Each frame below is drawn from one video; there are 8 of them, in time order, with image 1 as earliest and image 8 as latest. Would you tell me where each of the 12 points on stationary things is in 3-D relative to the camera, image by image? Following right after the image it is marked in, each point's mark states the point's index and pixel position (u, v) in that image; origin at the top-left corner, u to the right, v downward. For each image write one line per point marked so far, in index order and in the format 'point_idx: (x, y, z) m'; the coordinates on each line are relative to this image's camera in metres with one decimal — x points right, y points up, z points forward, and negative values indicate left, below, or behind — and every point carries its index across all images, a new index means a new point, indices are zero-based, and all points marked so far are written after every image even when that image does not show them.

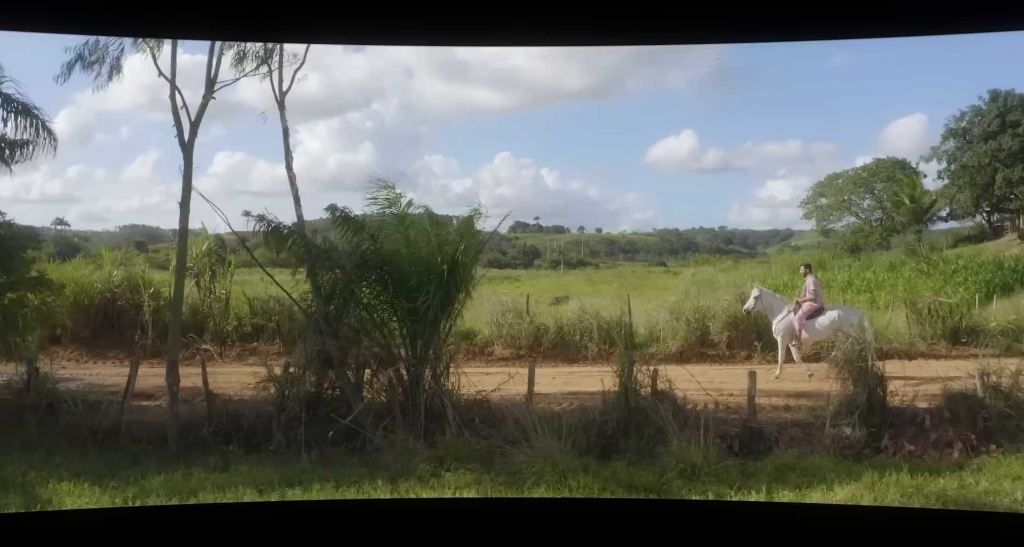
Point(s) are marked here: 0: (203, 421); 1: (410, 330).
0: (-1.8, -0.9, +4.7) m
1: (-0.6, -0.3, +4.6) m
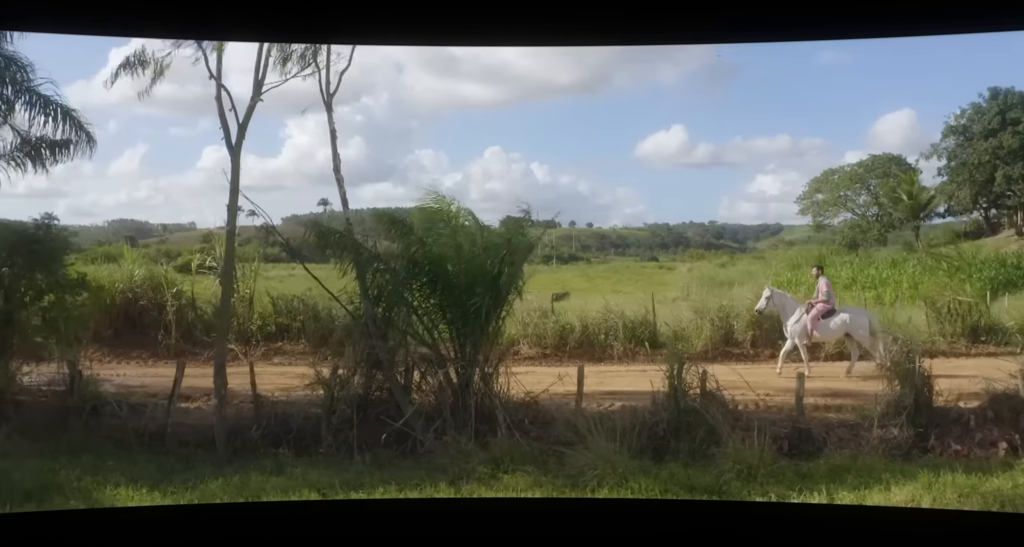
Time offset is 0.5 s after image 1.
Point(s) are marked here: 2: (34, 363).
0: (-1.5, -0.9, +4.7) m
1: (-0.3, -0.3, +4.6) m
2: (-2.8, -0.5, +4.7) m
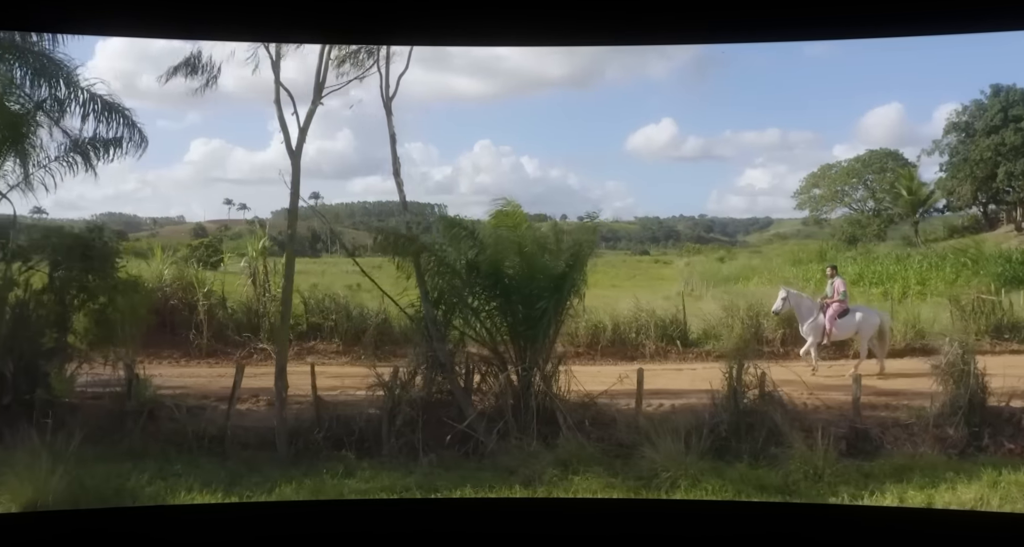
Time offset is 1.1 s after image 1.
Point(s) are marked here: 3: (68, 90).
0: (-1.1, -0.9, +4.7) m
1: (0.0, -0.3, +4.7) m
2: (-2.5, -0.5, +4.7) m
3: (-2.7, +1.1, +4.9) m
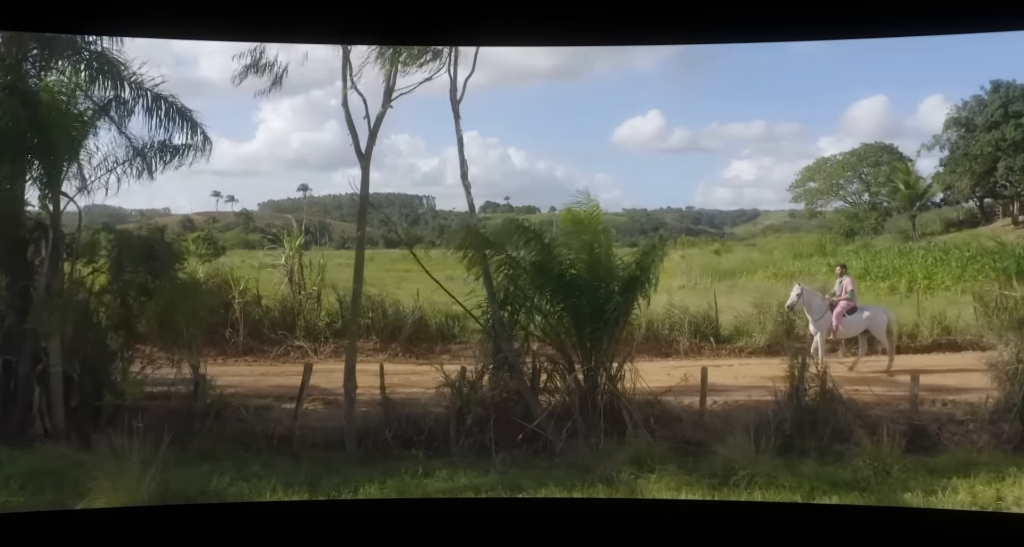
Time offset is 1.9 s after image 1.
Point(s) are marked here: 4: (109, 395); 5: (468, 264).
0: (-0.8, -0.9, +4.7) m
1: (+0.4, -0.4, +4.7) m
2: (-2.1, -0.5, +4.7) m
3: (-2.3, +1.1, +4.9) m
4: (-2.3, -0.7, +4.7) m
5: (-0.3, 0.0, +4.9) m
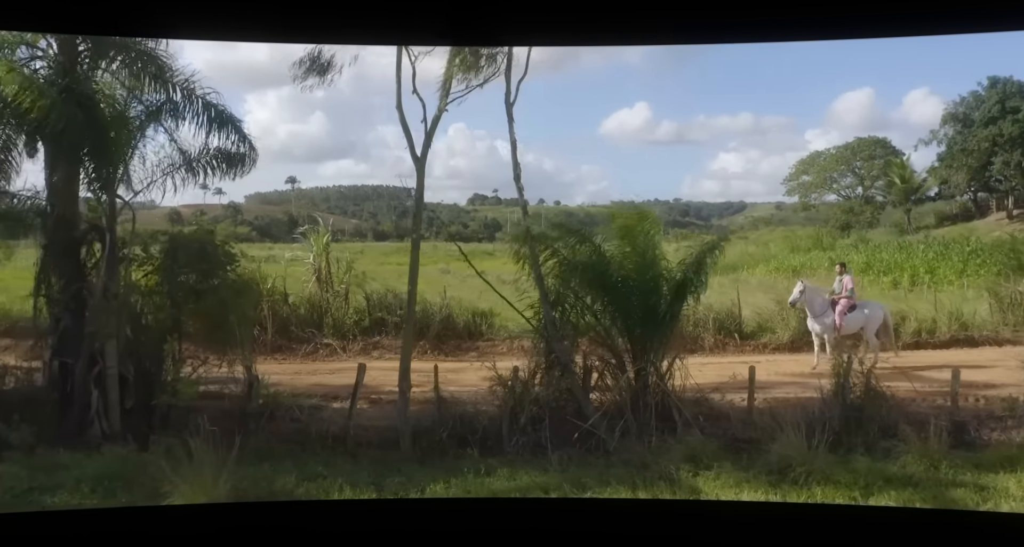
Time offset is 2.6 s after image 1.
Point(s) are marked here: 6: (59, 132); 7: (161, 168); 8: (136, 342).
0: (-0.4, -0.9, +4.8) m
1: (+0.7, -0.4, +4.8) m
2: (-1.8, -0.5, +4.8) m
3: (-2.0, +1.1, +4.9) m
4: (-2.0, -0.7, +4.7) m
5: (0.0, 0.0, +4.9) m
6: (-2.6, +0.8, +4.6) m
7: (-2.1, +0.6, +4.8) m
8: (-2.2, -0.4, +4.8) m
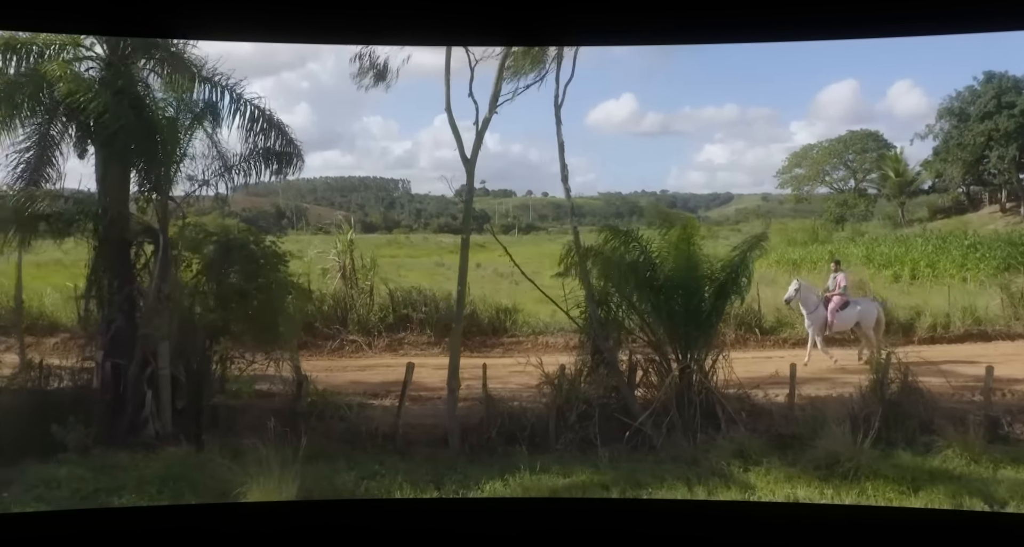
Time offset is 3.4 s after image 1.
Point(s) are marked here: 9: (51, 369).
0: (-0.2, -0.9, +4.9) m
1: (+1.0, -0.4, +4.9) m
2: (-1.5, -0.5, +4.8) m
3: (-1.7, +1.1, +4.9) m
4: (-1.7, -0.7, +4.8) m
5: (+0.3, 0.0, +5.0) m
6: (-2.3, +0.8, +4.6) m
7: (-1.8, +0.6, +4.9) m
8: (-1.9, -0.4, +4.8) m
9: (-2.7, -0.5, +4.6) m
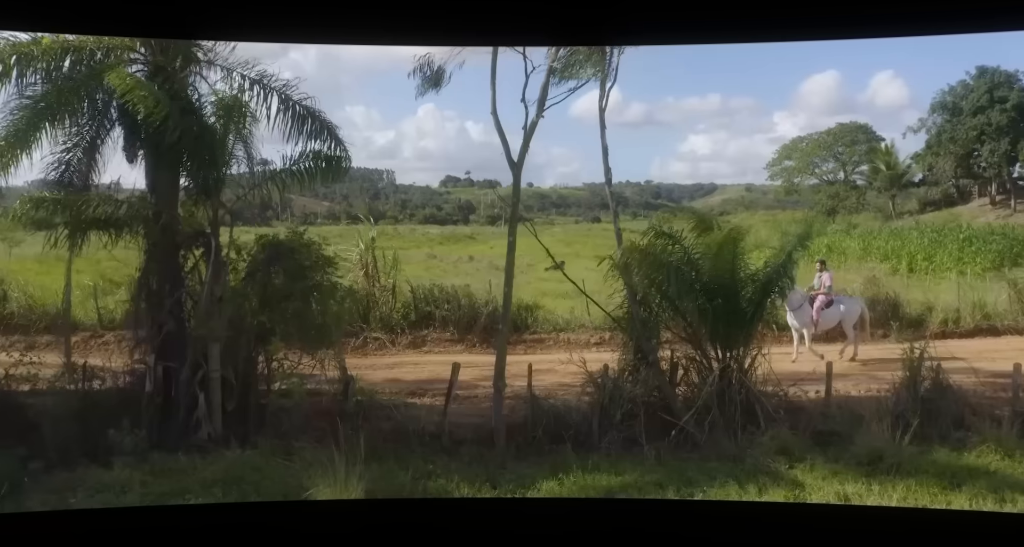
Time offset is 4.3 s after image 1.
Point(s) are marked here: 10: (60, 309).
0: (+0.1, -0.9, +5.0) m
1: (+1.3, -0.4, +5.0) m
2: (-1.2, -0.6, +4.9) m
3: (-1.4, +1.0, +4.9) m
4: (-1.5, -0.7, +4.8) m
5: (+0.6, 0.0, +5.1) m
6: (-2.0, +0.8, +4.7) m
7: (-1.5, +0.6, +4.9) m
8: (-1.6, -0.4, +4.8) m
9: (-2.4, -0.6, +4.7) m
10: (-2.6, -0.2, +4.6) m
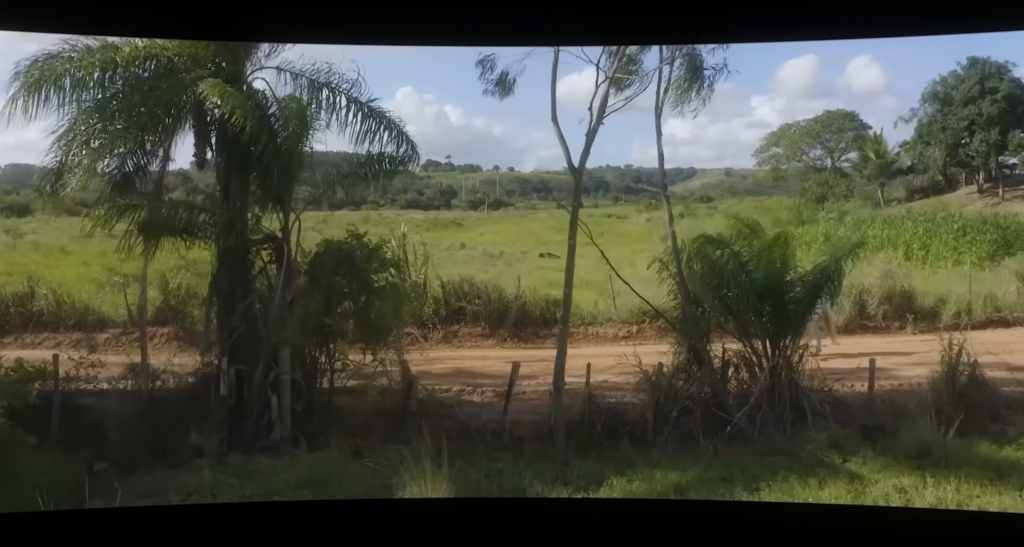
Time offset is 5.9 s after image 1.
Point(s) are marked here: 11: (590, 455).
0: (+0.5, -0.9, +5.2) m
1: (+1.7, -0.4, +5.2) m
2: (-0.9, -0.6, +5.0) m
3: (-1.1, +1.0, +5.0) m
4: (-1.1, -0.8, +4.9) m
5: (+1.0, 0.0, +5.2) m
6: (-1.7, +0.7, +4.7) m
7: (-1.1, +0.6, +5.0) m
8: (-1.3, -0.4, +4.9) m
9: (-2.0, -0.6, +4.7) m
10: (-2.2, -0.2, +4.7) m
11: (+0.5, -1.1, +5.0) m
